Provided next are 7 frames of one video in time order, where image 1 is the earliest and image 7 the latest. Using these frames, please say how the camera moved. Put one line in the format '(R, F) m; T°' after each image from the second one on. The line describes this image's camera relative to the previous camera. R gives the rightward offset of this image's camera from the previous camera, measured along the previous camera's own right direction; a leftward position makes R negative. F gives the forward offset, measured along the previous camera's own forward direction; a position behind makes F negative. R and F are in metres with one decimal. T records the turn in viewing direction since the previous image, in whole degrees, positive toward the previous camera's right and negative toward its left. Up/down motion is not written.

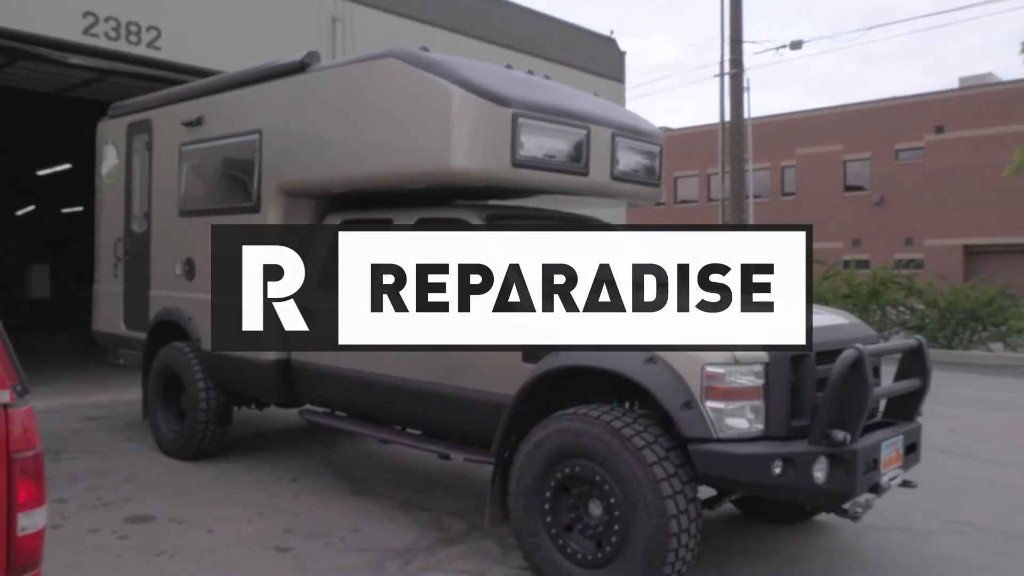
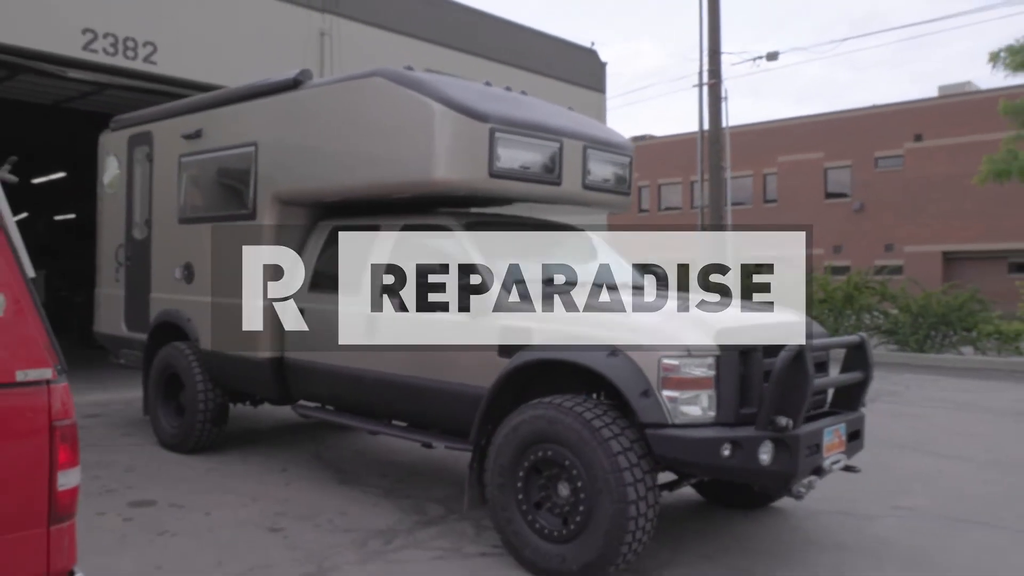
(+0.1, -0.4) m; +1°
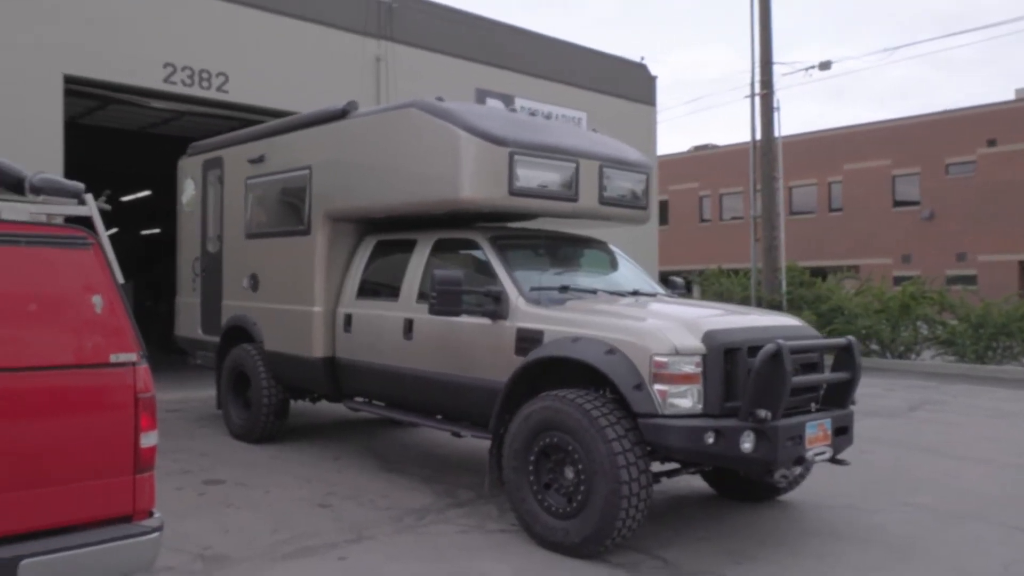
(+0.4, -0.6) m; -5°
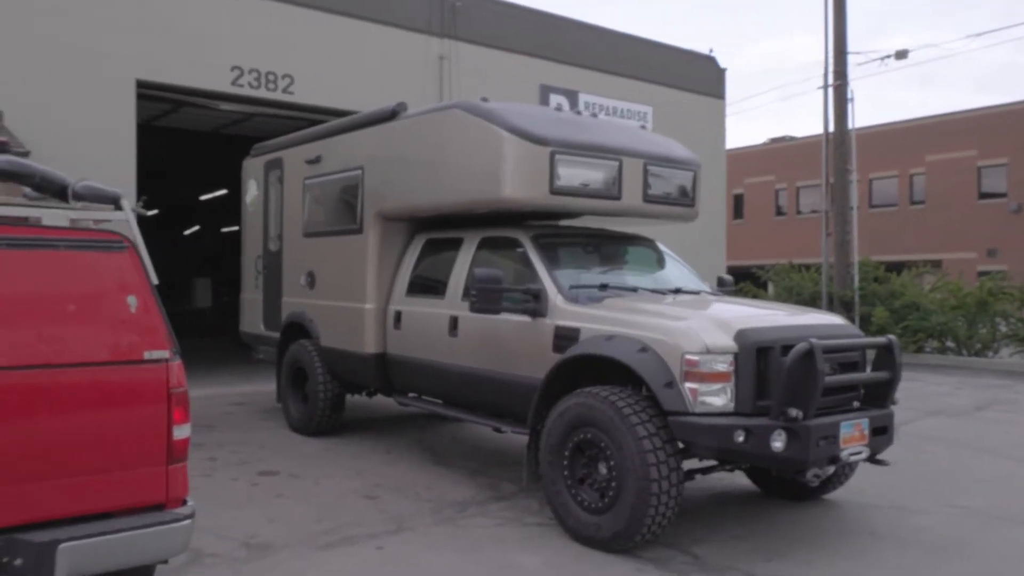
(+0.3, -0.1) m; -5°
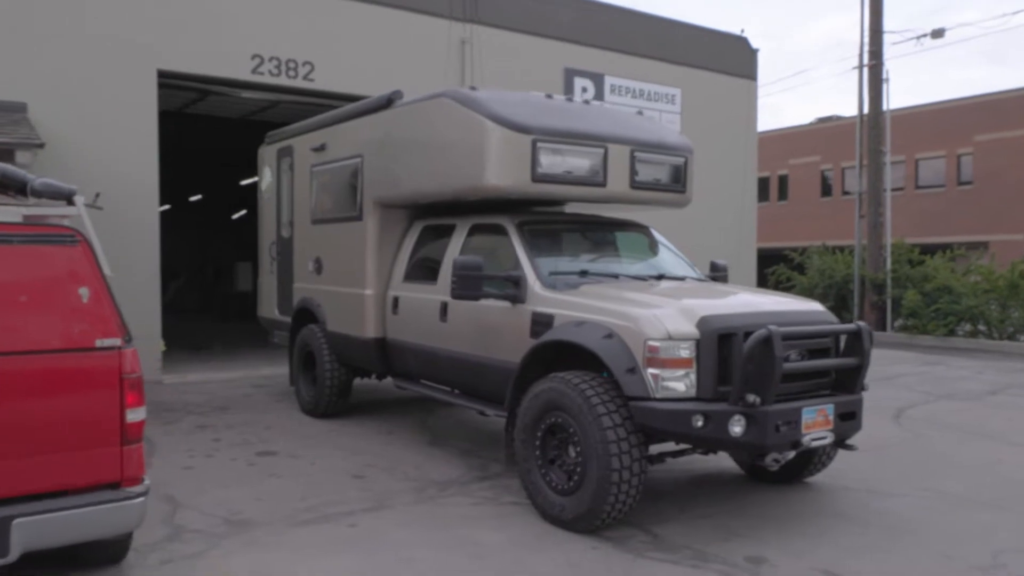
(+0.5, -0.1) m; -3°
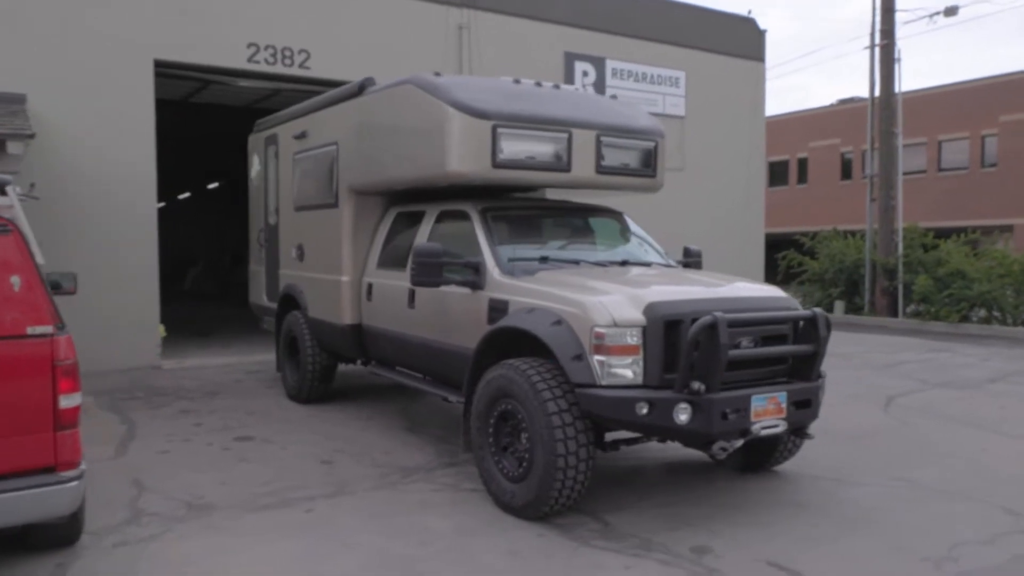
(+0.5, 0.0) m; -2°
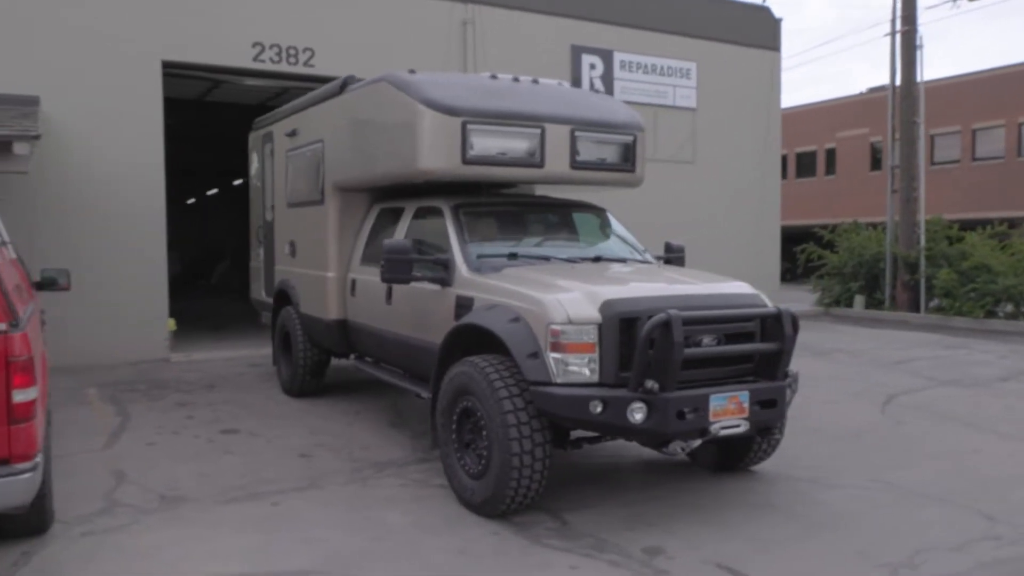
(+0.5, 0.0) m; -2°
